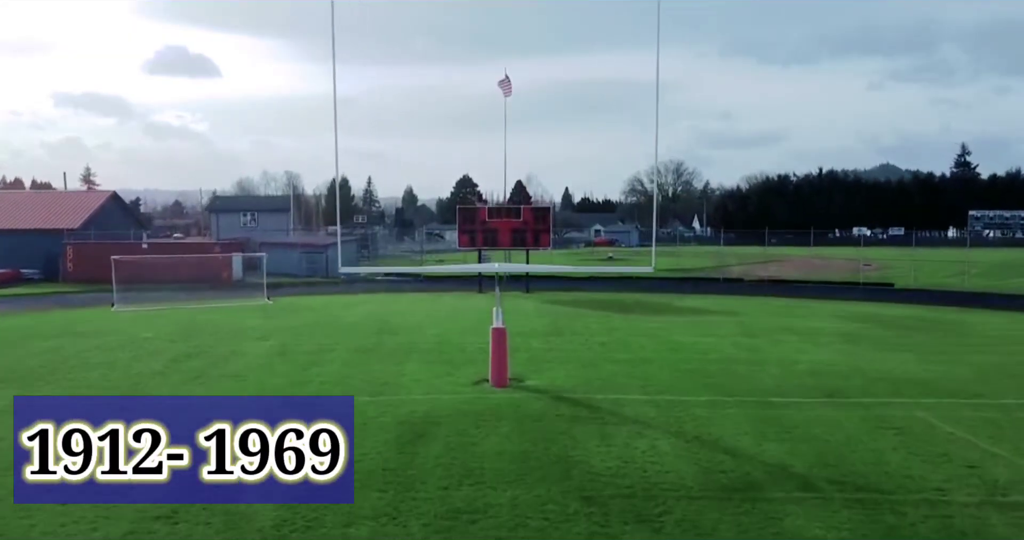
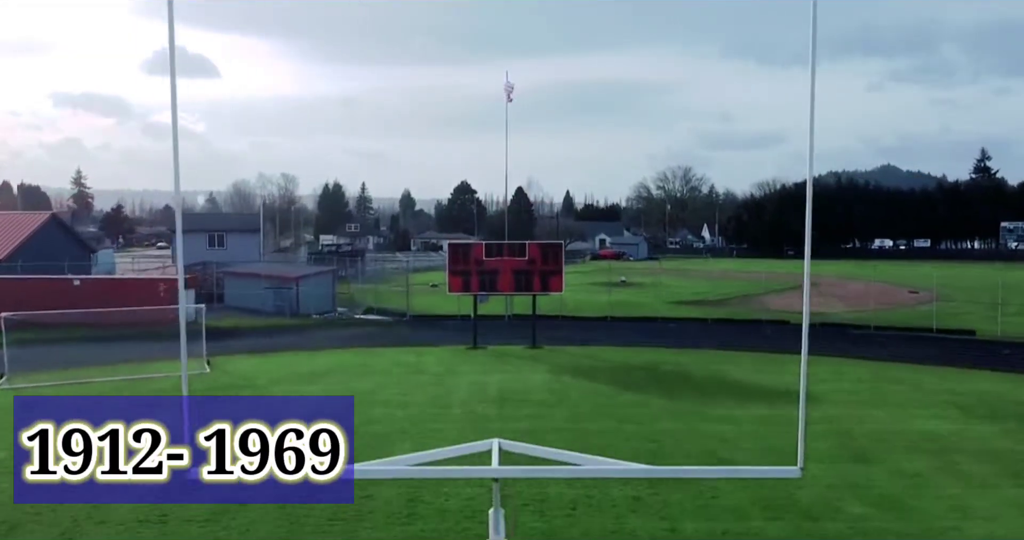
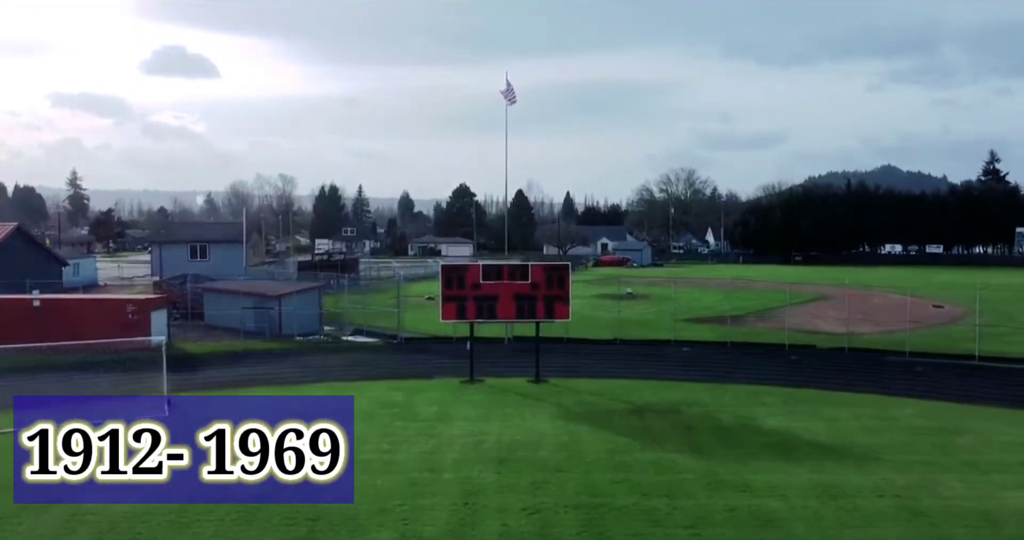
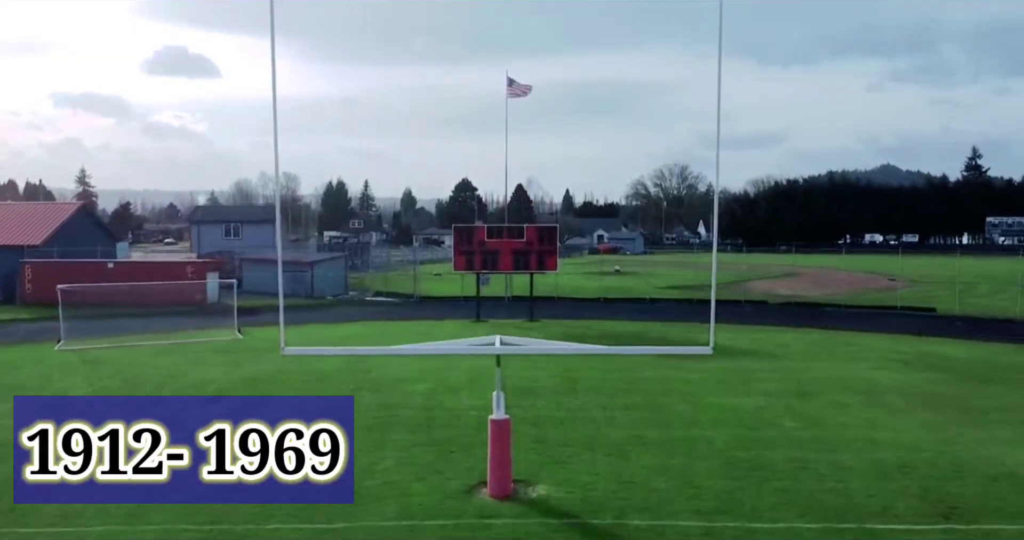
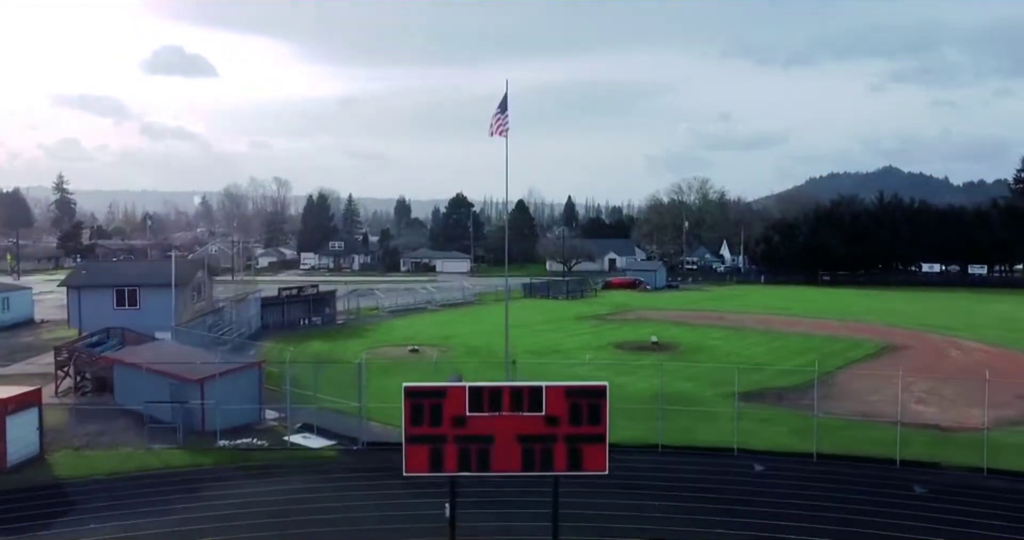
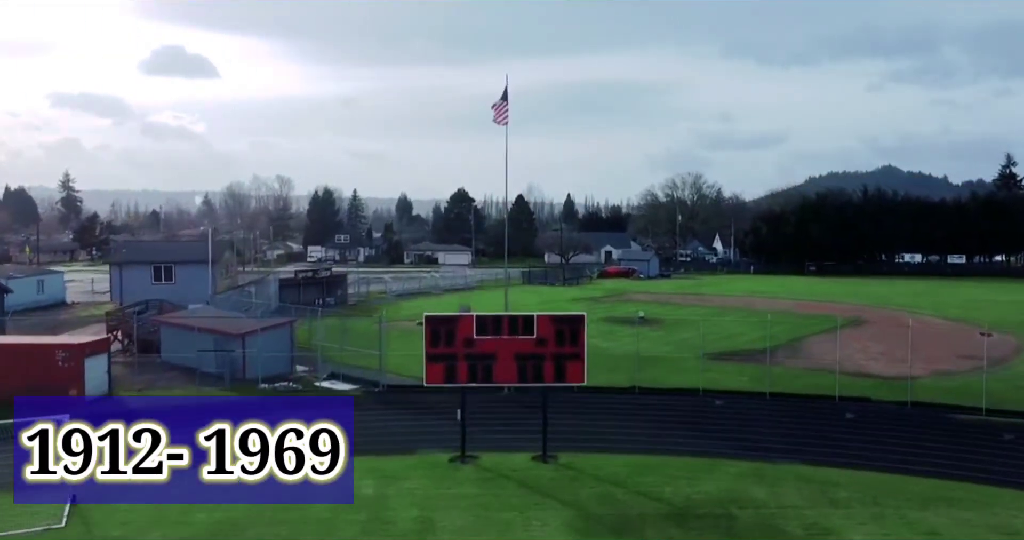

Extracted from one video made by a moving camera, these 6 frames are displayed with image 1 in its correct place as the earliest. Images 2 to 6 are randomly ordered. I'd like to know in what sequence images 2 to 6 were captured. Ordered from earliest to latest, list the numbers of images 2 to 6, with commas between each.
4, 2, 3, 6, 5
